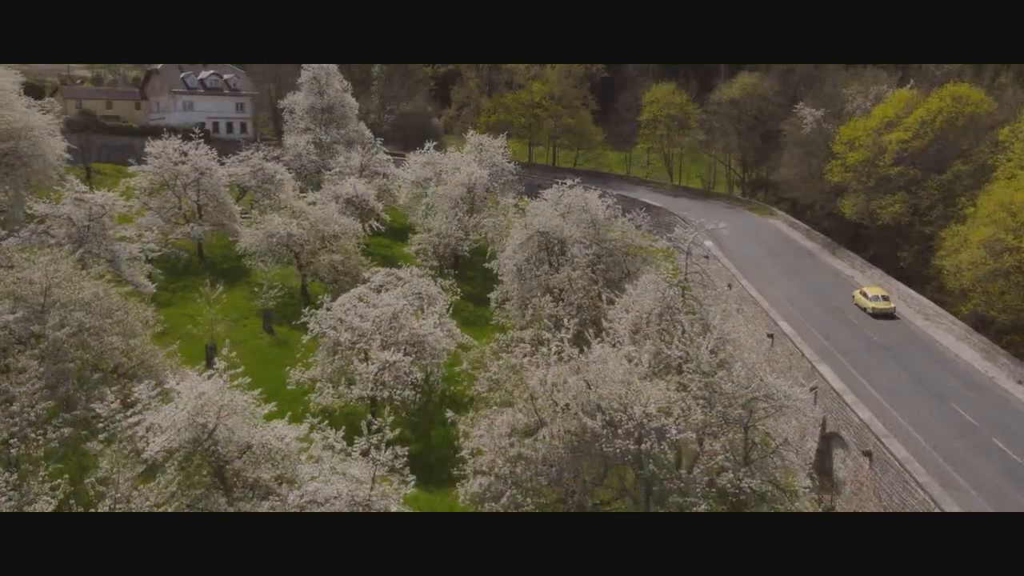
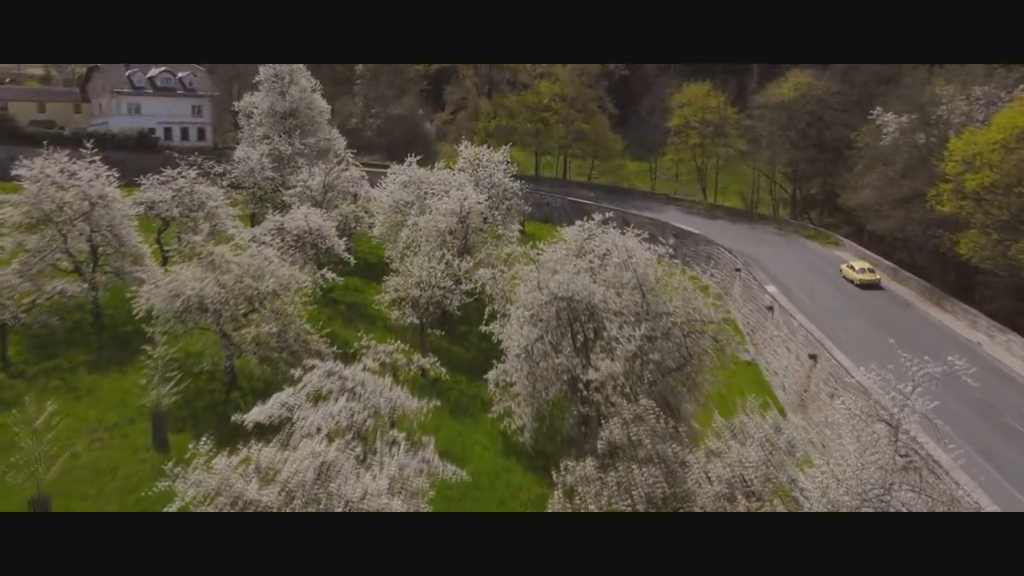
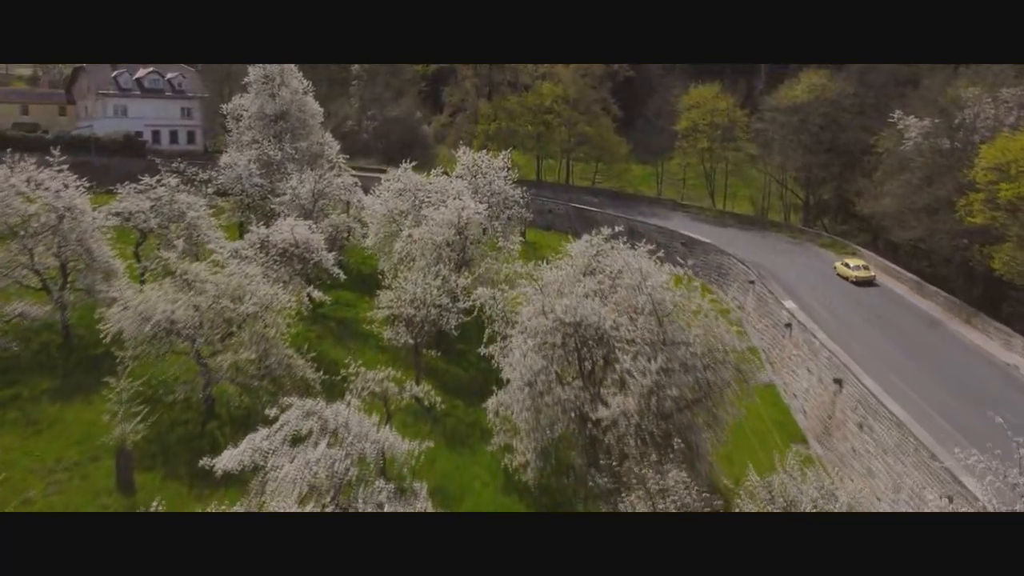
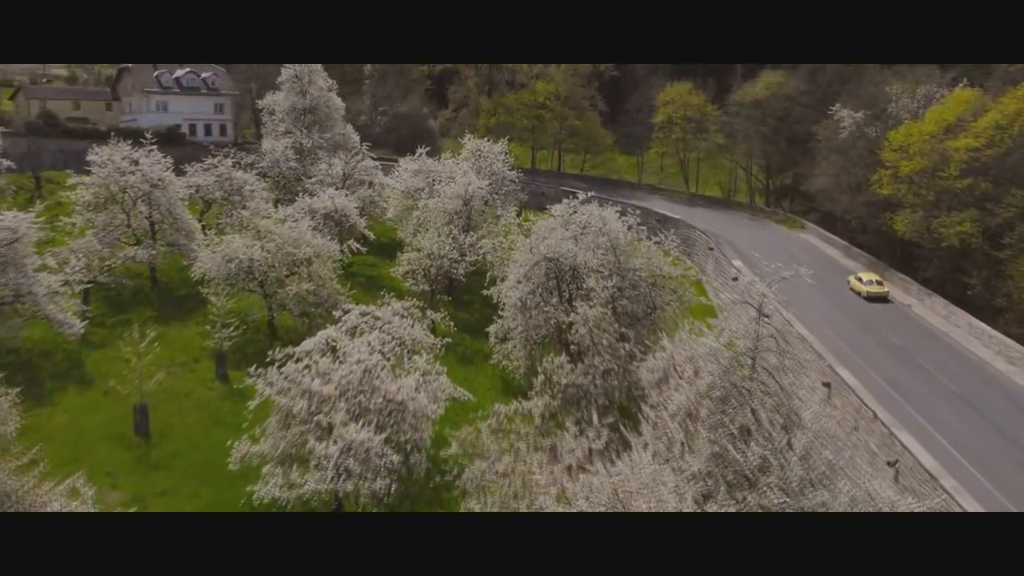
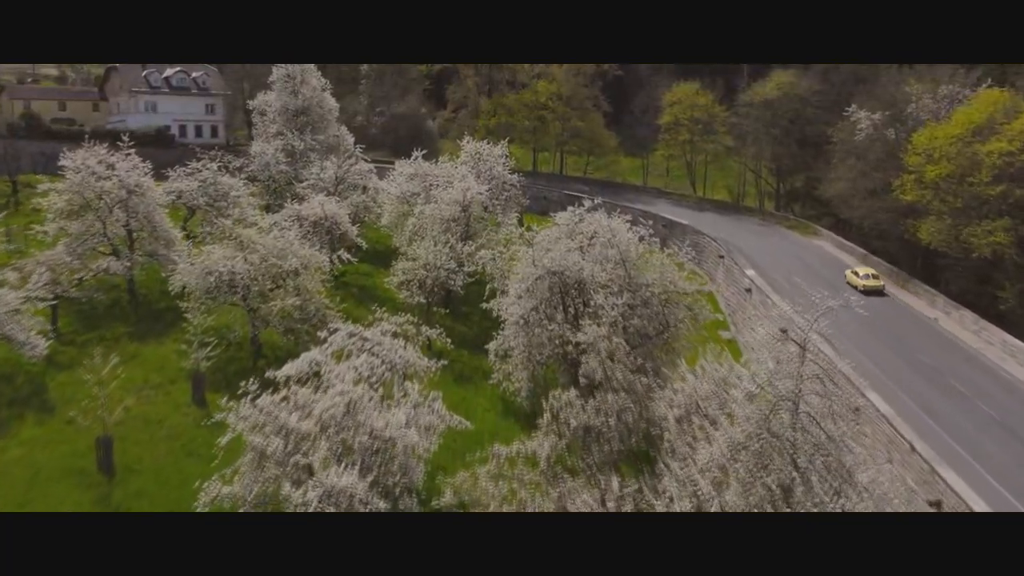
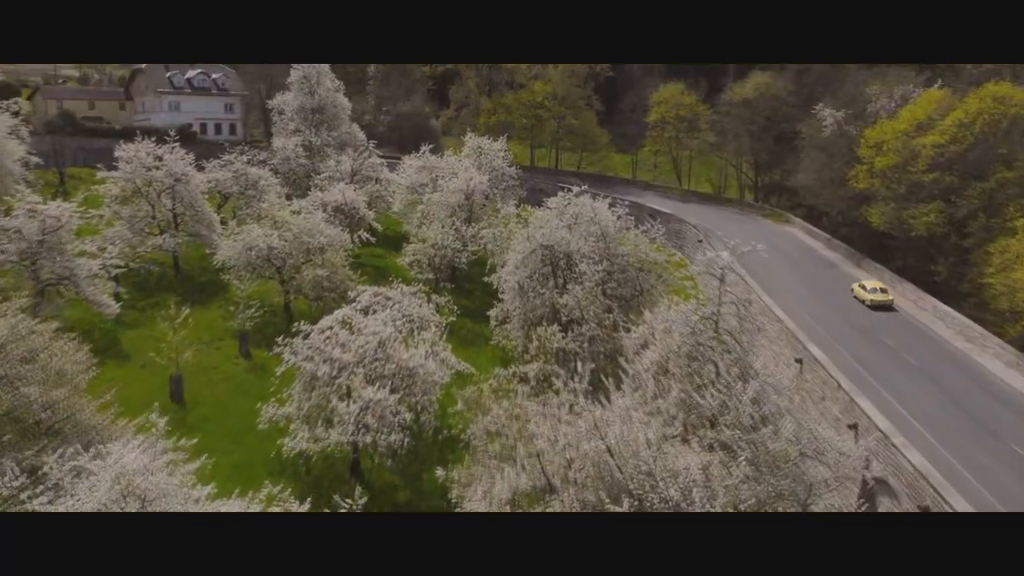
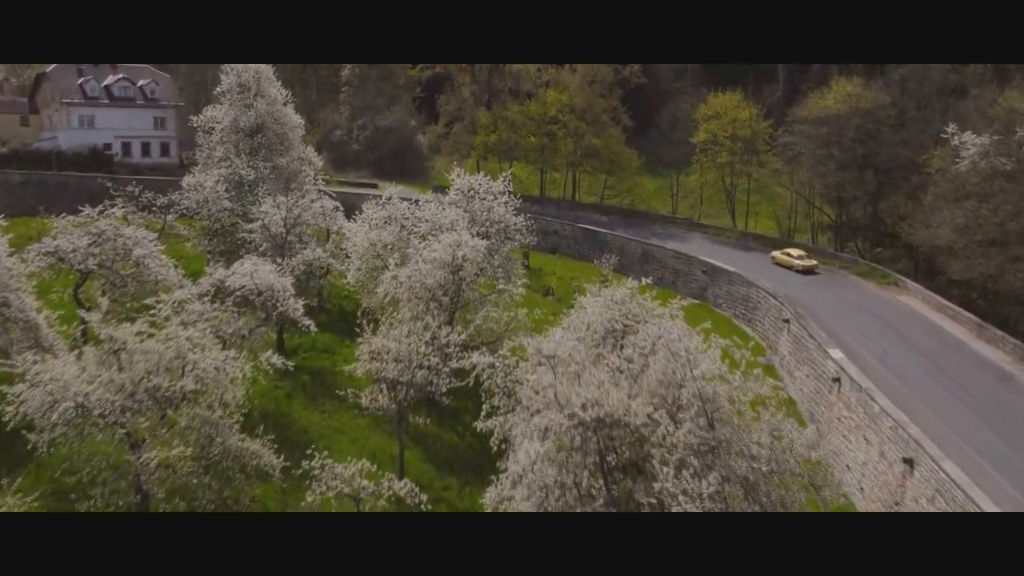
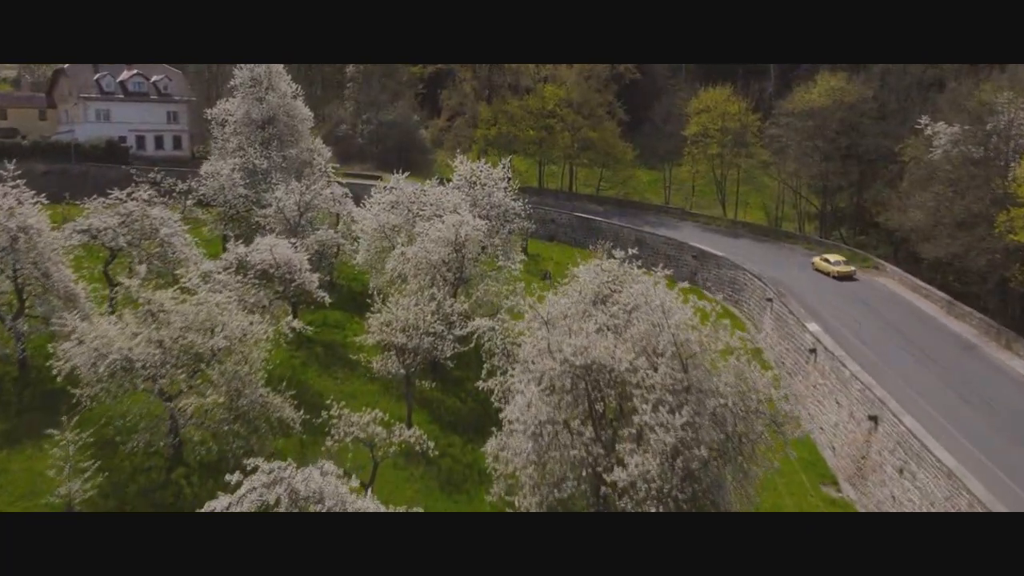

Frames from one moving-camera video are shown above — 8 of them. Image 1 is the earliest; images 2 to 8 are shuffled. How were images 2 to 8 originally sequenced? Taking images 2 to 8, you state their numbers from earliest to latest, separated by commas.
6, 4, 5, 2, 3, 8, 7
